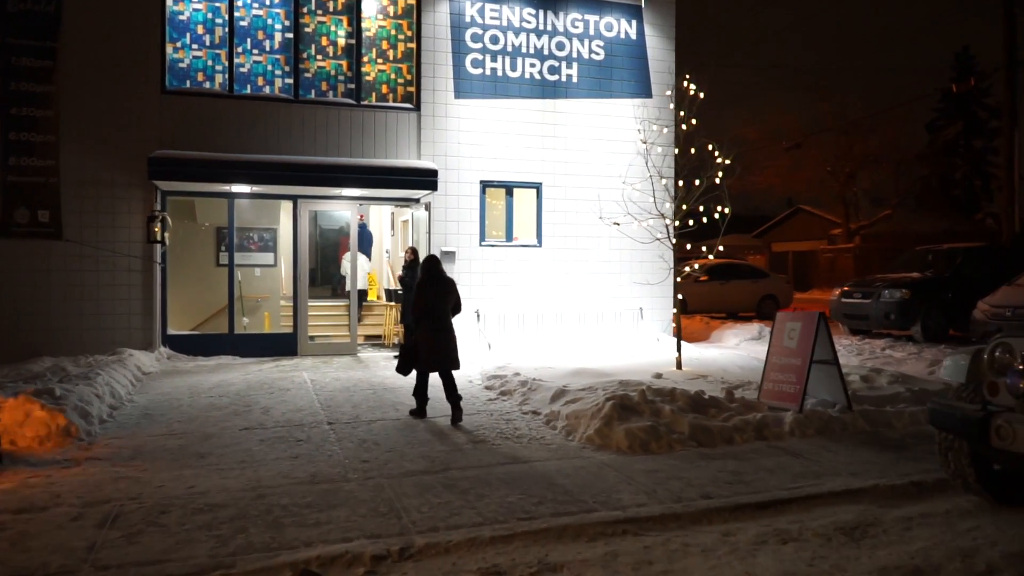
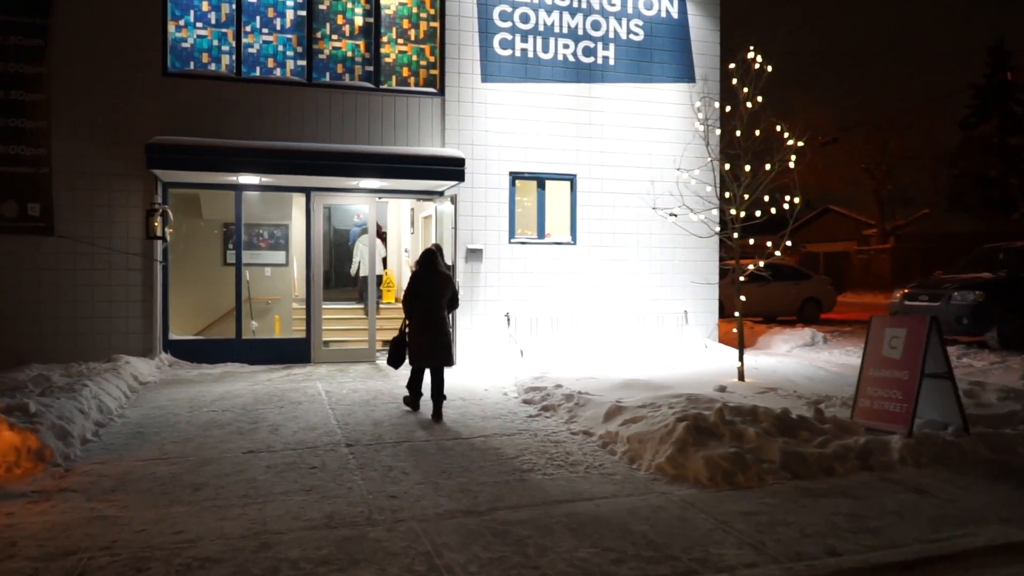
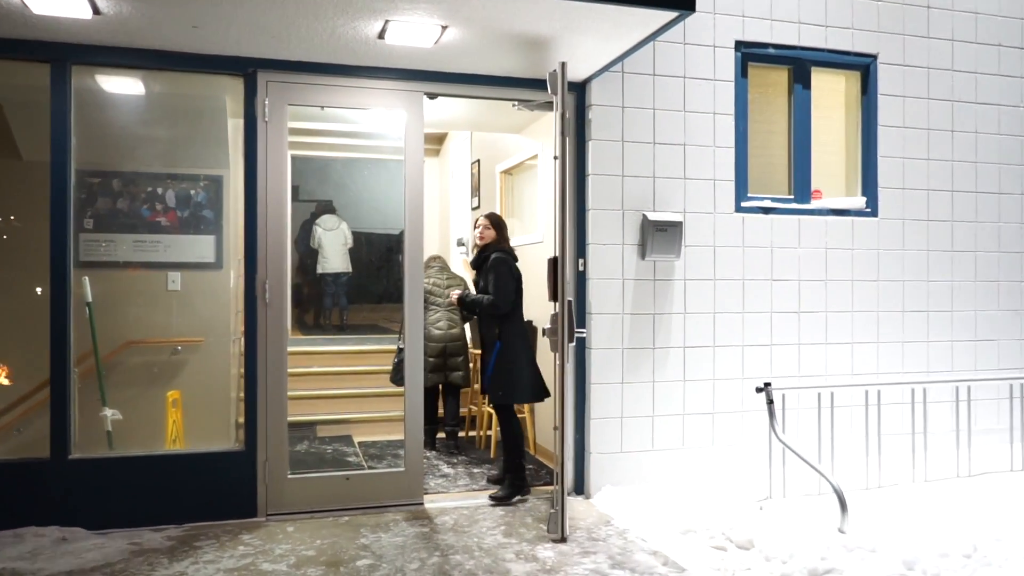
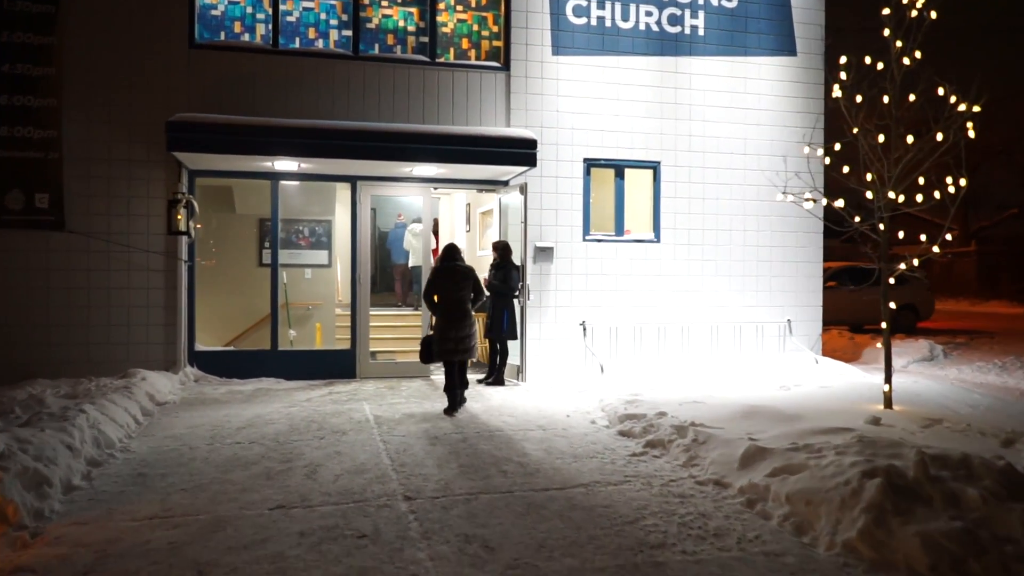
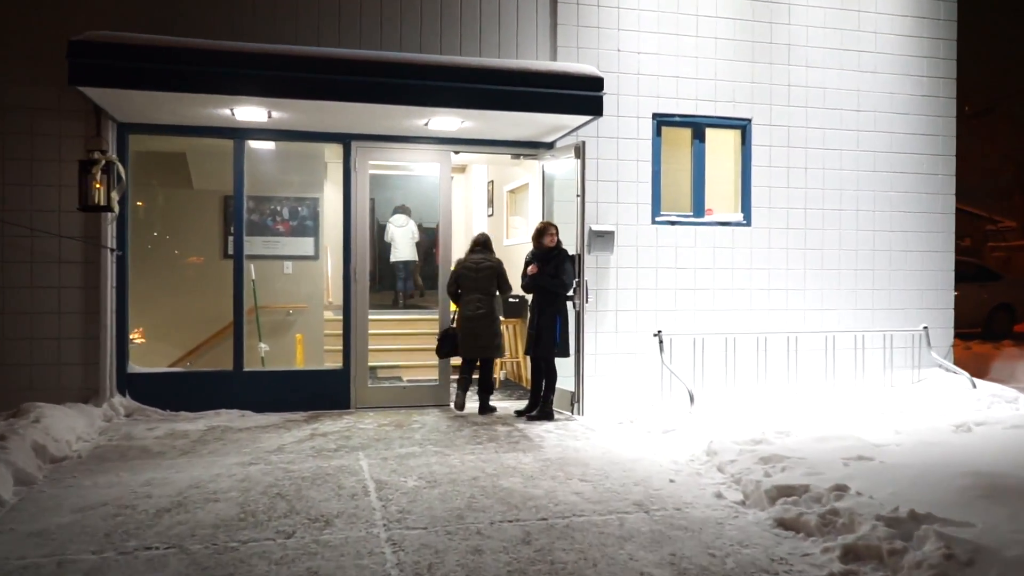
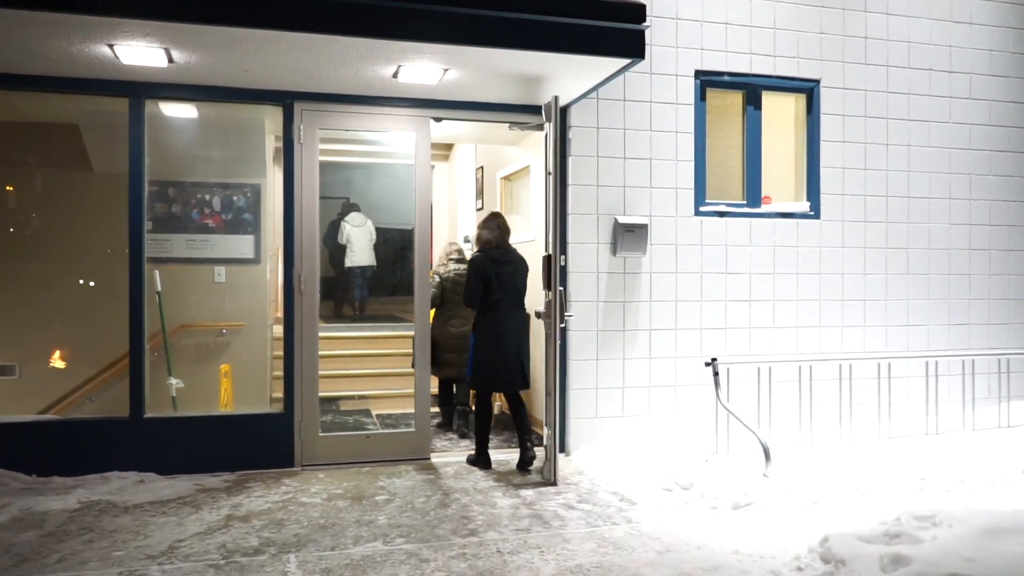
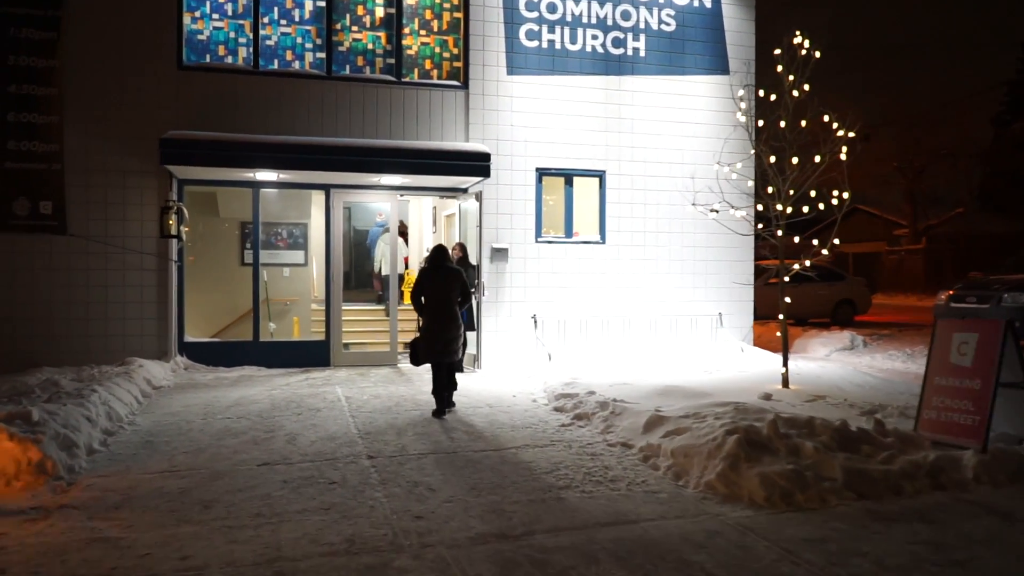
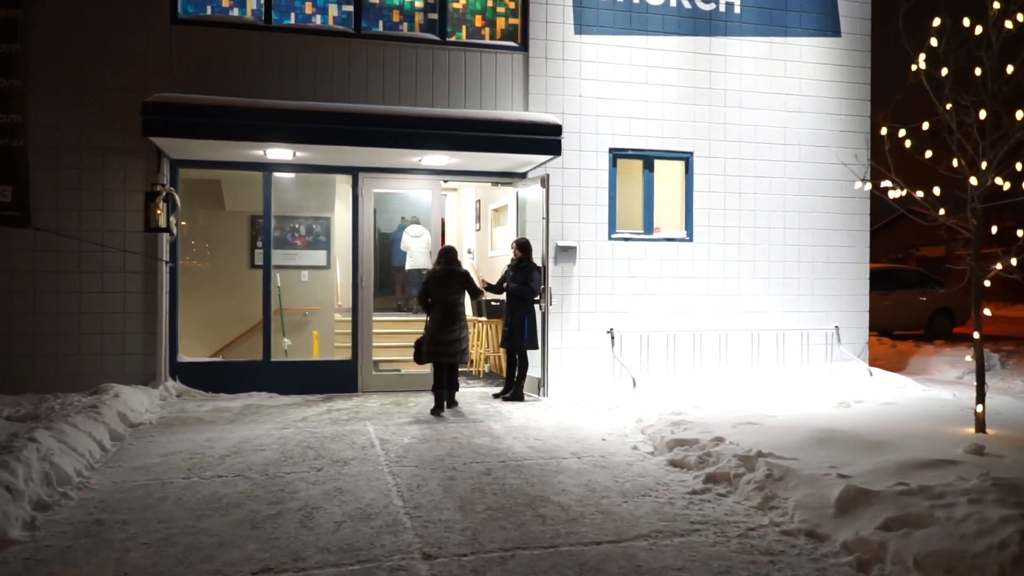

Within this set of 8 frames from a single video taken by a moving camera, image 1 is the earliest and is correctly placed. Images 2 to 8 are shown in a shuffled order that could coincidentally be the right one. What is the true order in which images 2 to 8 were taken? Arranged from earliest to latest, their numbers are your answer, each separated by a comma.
2, 7, 4, 8, 5, 6, 3
